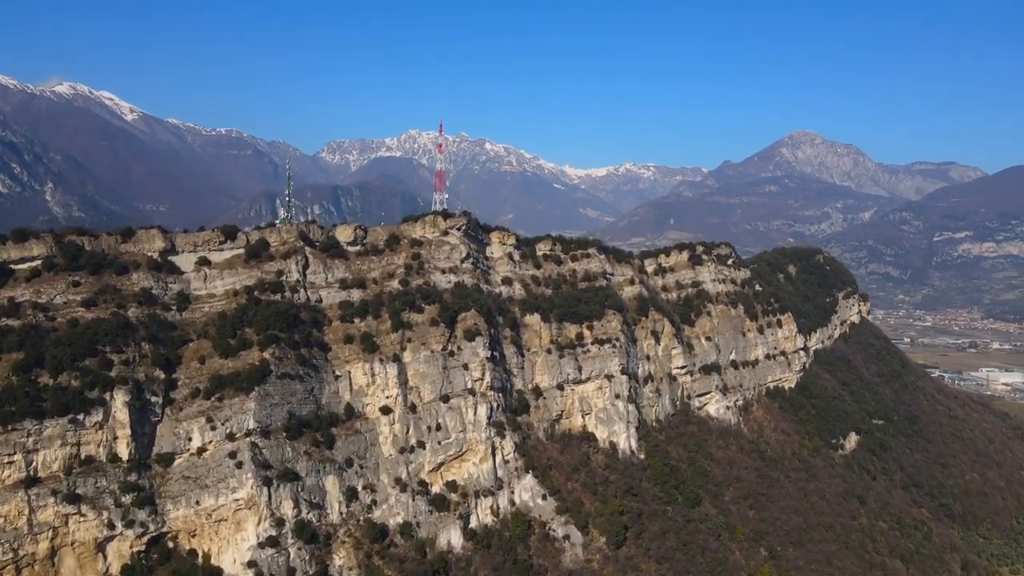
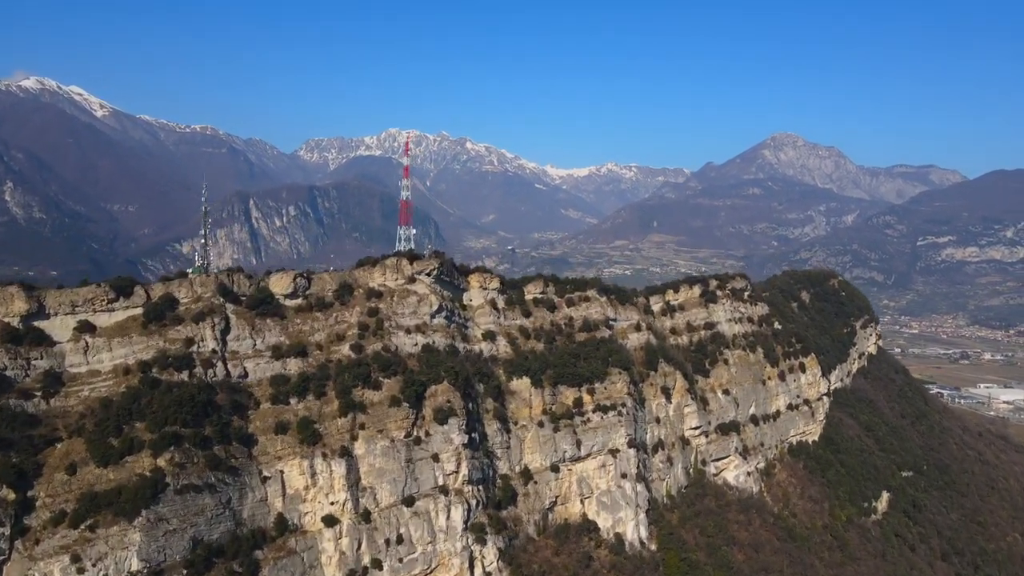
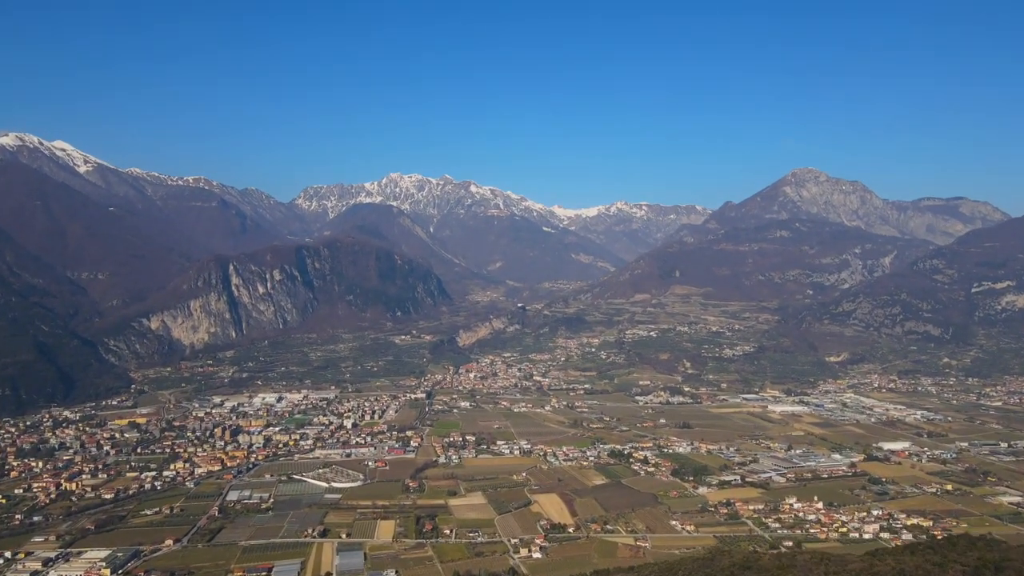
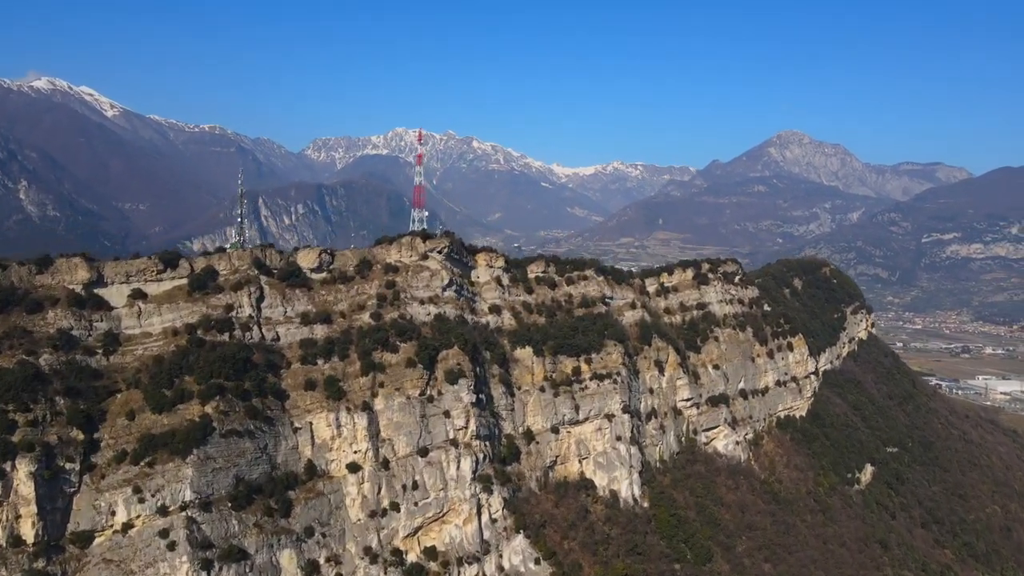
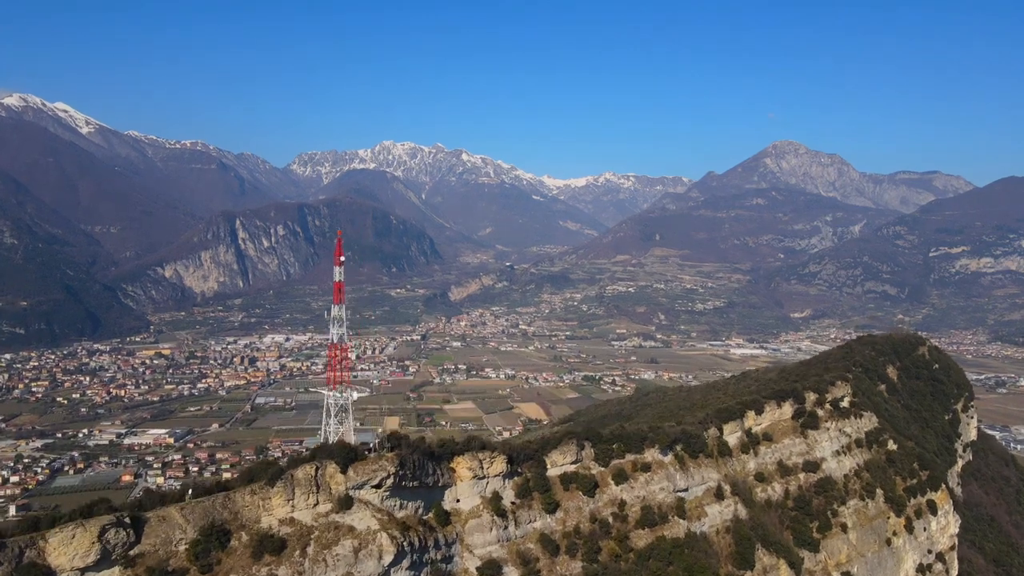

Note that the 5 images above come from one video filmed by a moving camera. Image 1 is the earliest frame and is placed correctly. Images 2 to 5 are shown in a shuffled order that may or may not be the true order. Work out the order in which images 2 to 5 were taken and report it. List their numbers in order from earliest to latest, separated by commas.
4, 2, 5, 3
